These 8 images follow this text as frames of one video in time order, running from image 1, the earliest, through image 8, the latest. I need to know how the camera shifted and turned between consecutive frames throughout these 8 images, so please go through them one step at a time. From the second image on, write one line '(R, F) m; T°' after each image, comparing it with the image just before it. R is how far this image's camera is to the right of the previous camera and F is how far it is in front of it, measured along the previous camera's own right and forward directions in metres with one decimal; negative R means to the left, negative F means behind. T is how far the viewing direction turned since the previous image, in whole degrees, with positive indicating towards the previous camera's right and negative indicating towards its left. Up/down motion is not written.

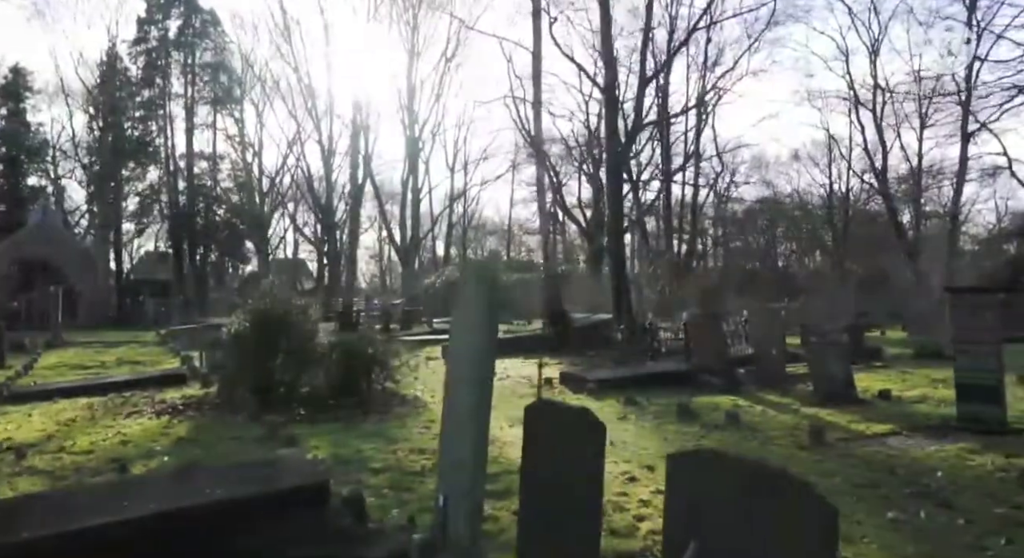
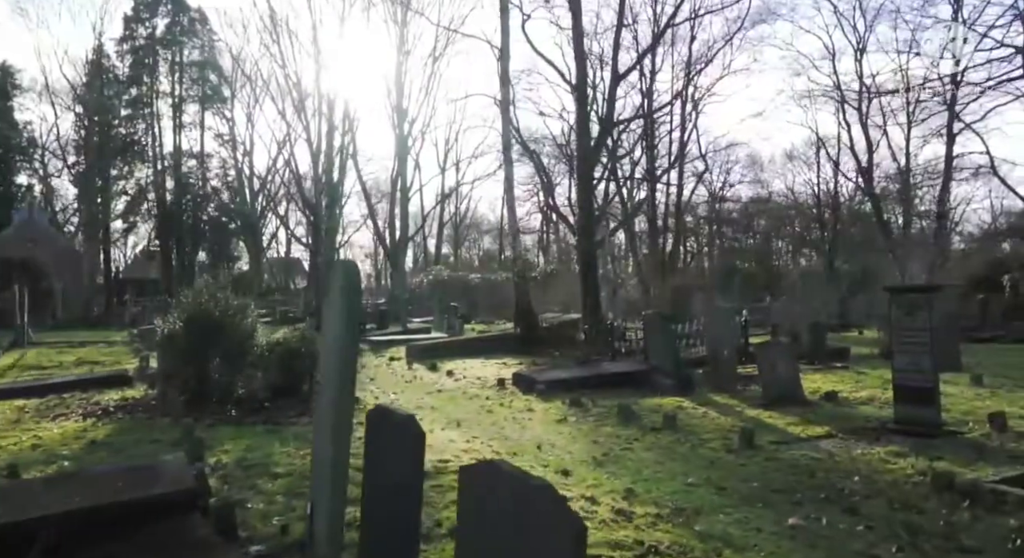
(+0.7, +0.1) m; 0°
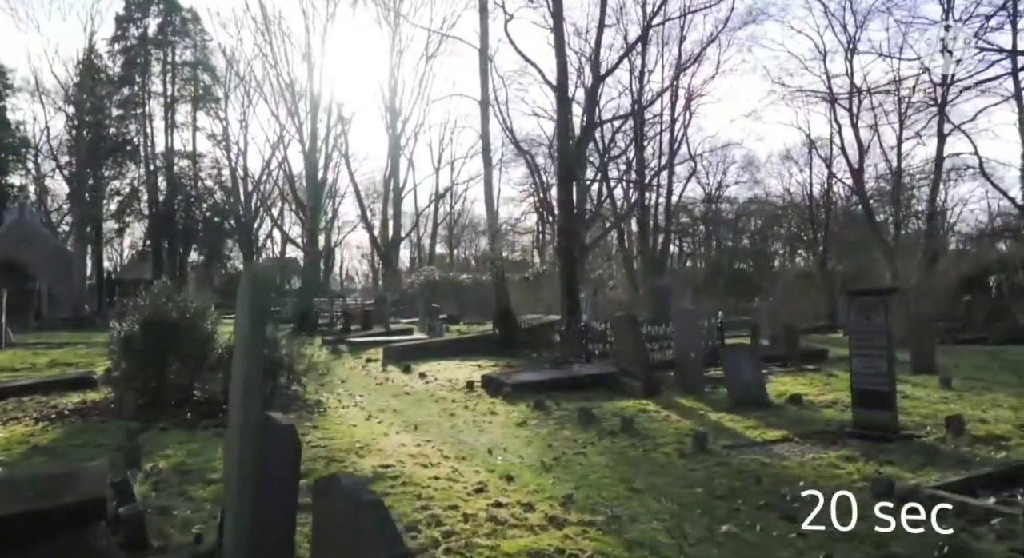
(+0.5, +0.1) m; 0°
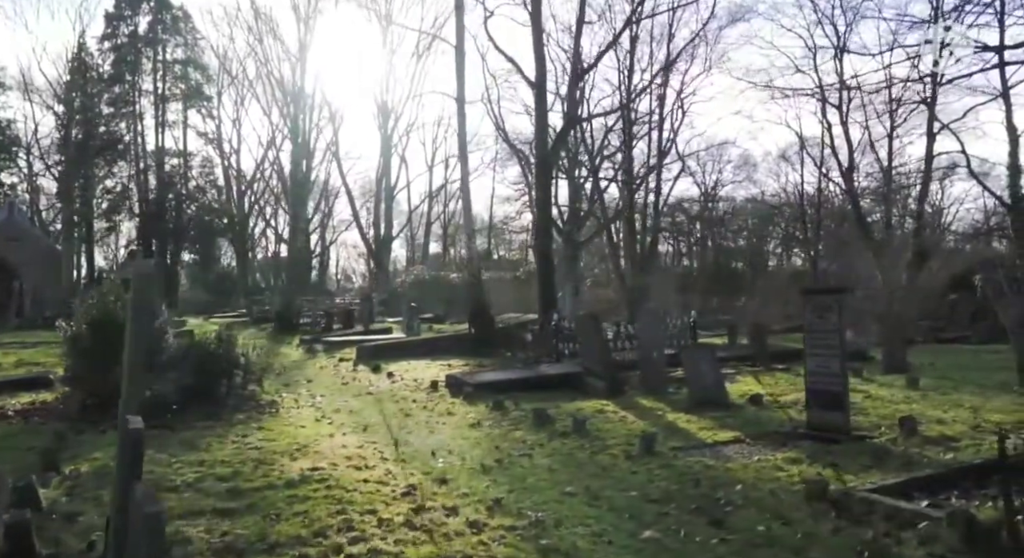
(+0.5, +0.1) m; 0°
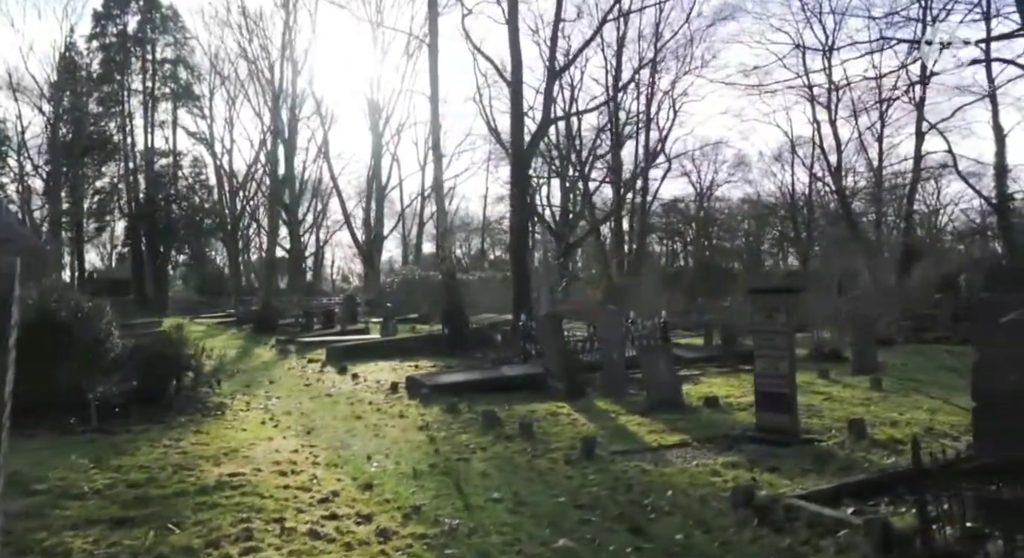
(+0.6, +0.2) m; 0°
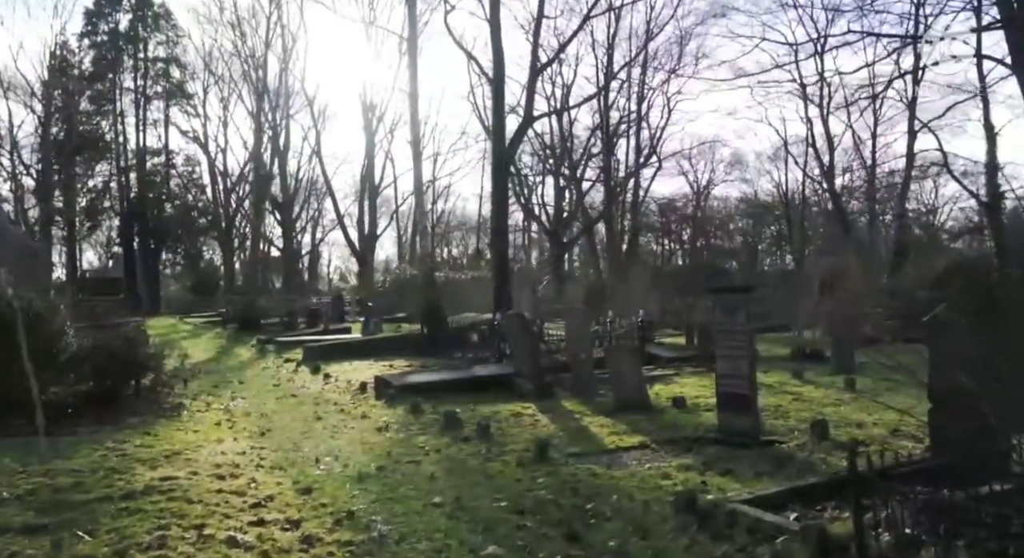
(+0.4, +0.2) m; 0°
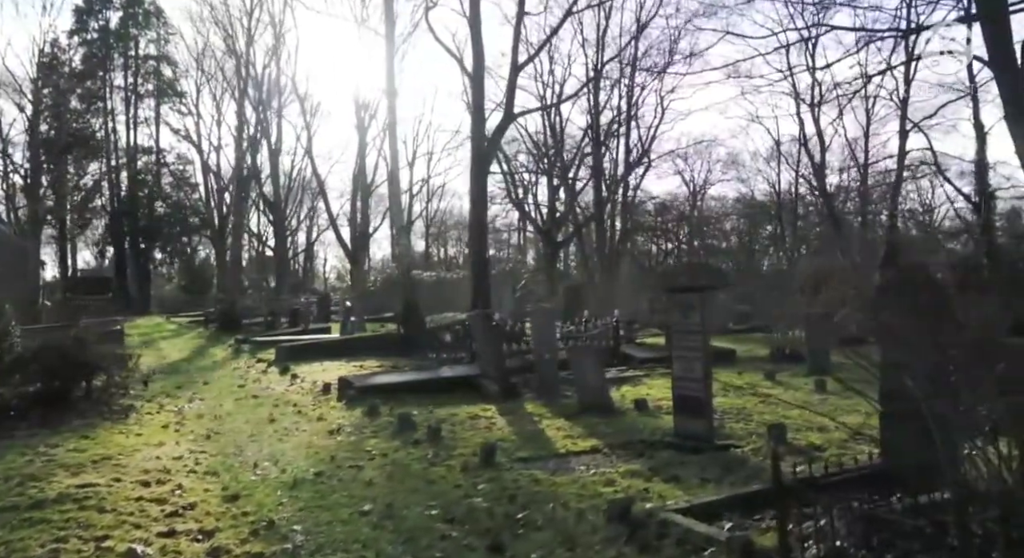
(+0.5, +0.2) m; 0°
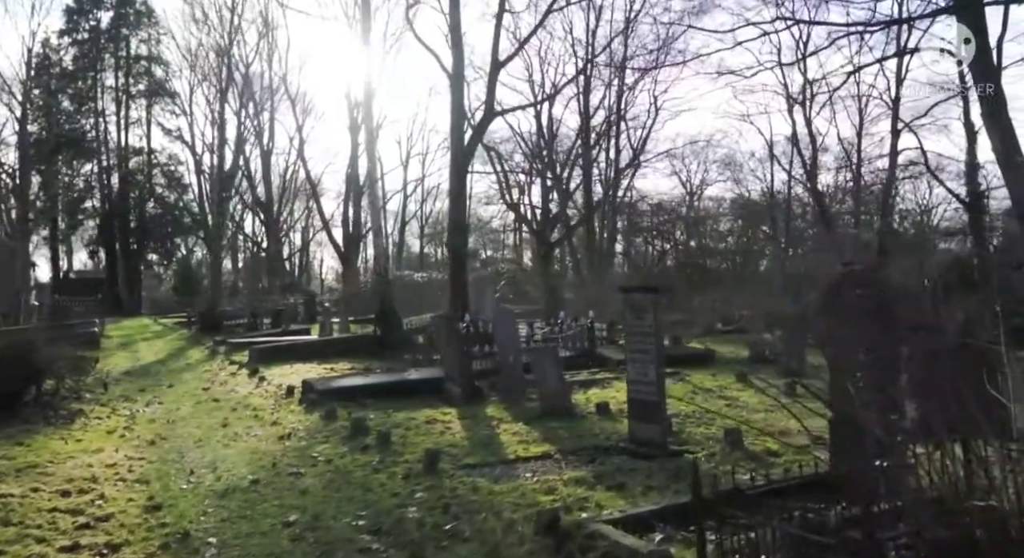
(+0.5, +0.2) m; 0°
